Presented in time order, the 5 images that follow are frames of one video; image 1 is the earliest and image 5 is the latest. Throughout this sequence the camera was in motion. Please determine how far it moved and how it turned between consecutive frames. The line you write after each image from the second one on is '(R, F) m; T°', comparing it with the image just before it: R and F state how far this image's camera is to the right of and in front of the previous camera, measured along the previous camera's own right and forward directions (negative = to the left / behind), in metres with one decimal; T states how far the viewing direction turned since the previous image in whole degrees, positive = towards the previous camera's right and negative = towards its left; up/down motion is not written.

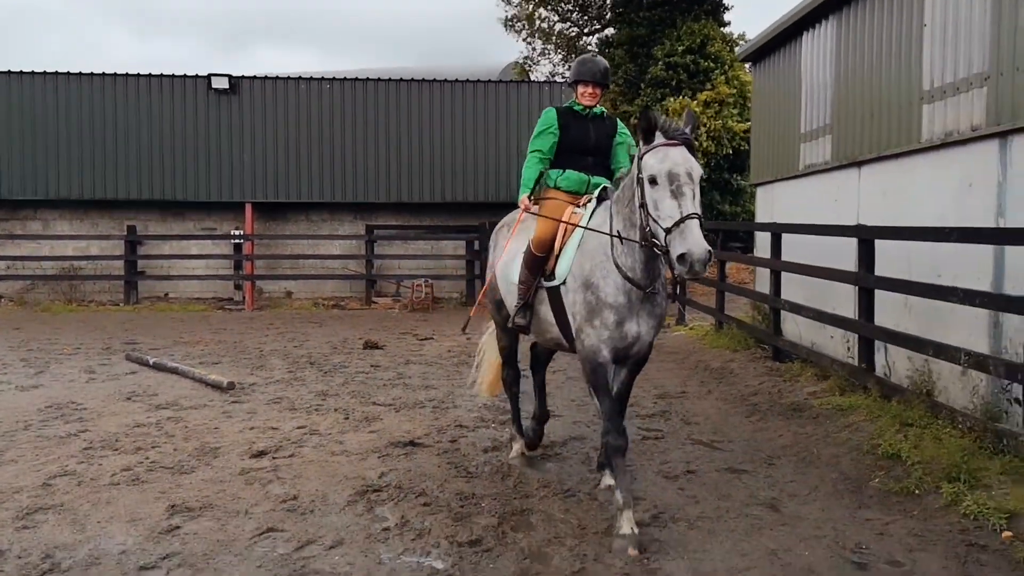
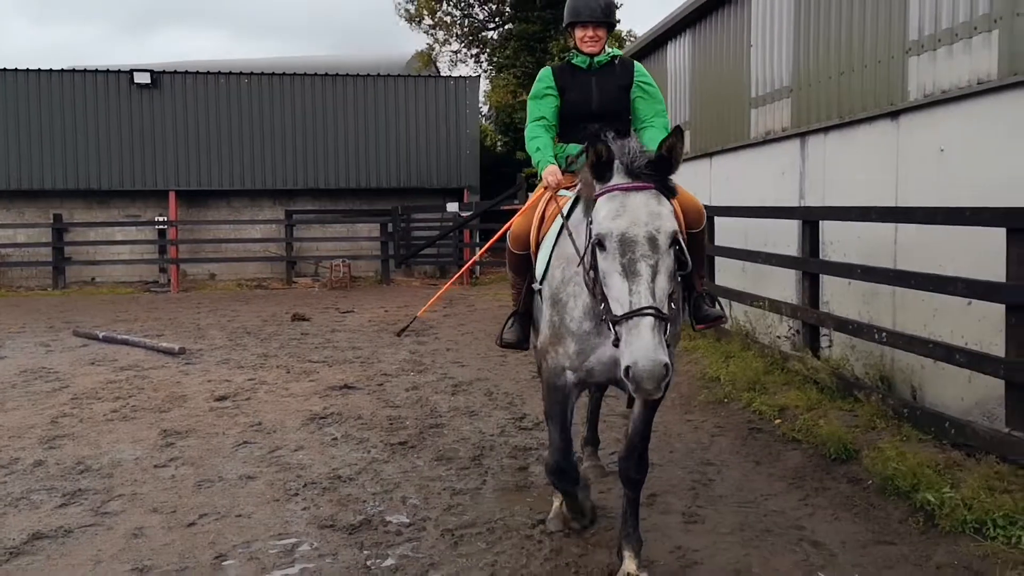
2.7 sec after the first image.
(0.0, -1.5) m; +5°
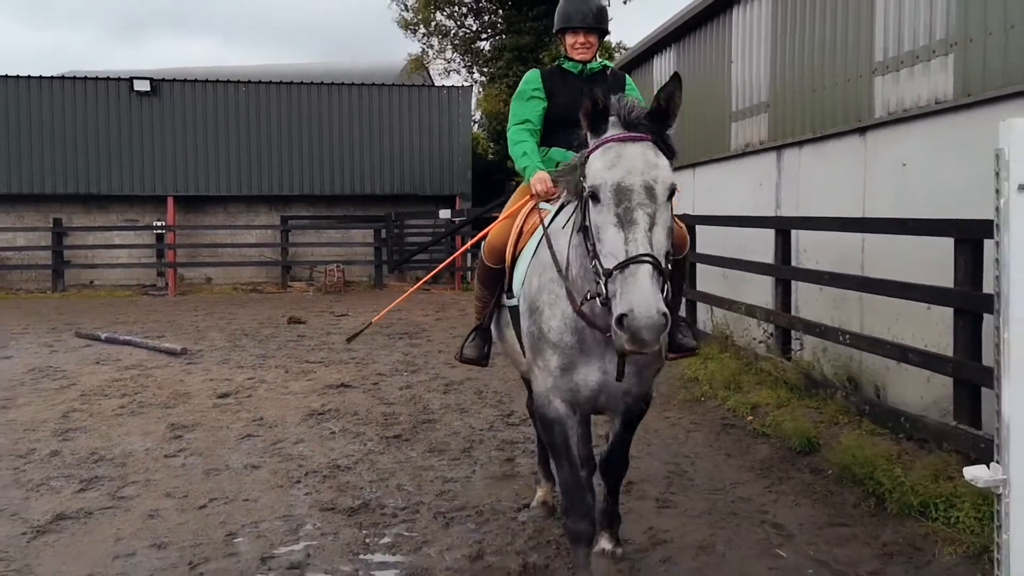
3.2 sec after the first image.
(0.0, -0.4) m; 0°
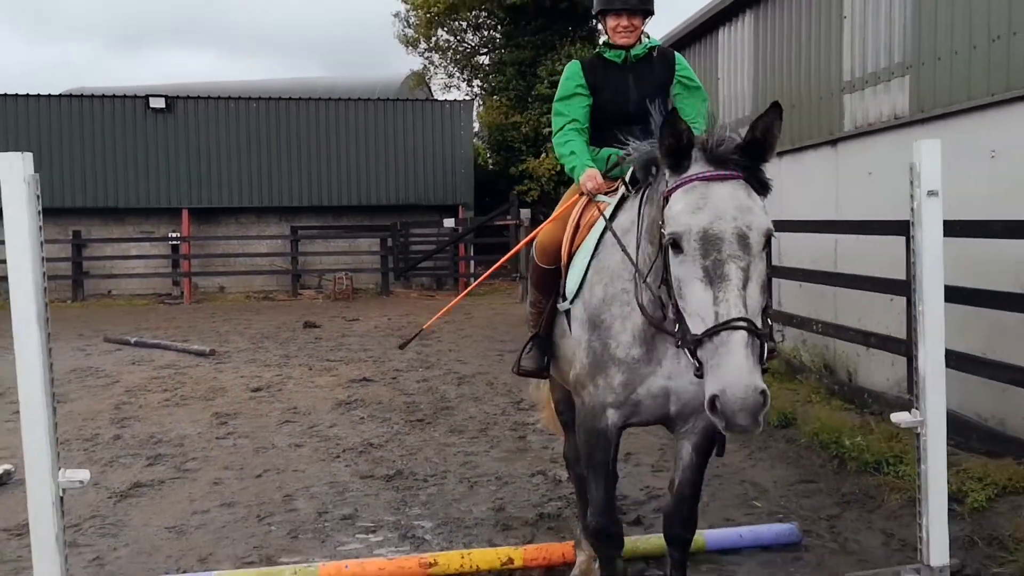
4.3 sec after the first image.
(-0.1, -0.7) m; 0°
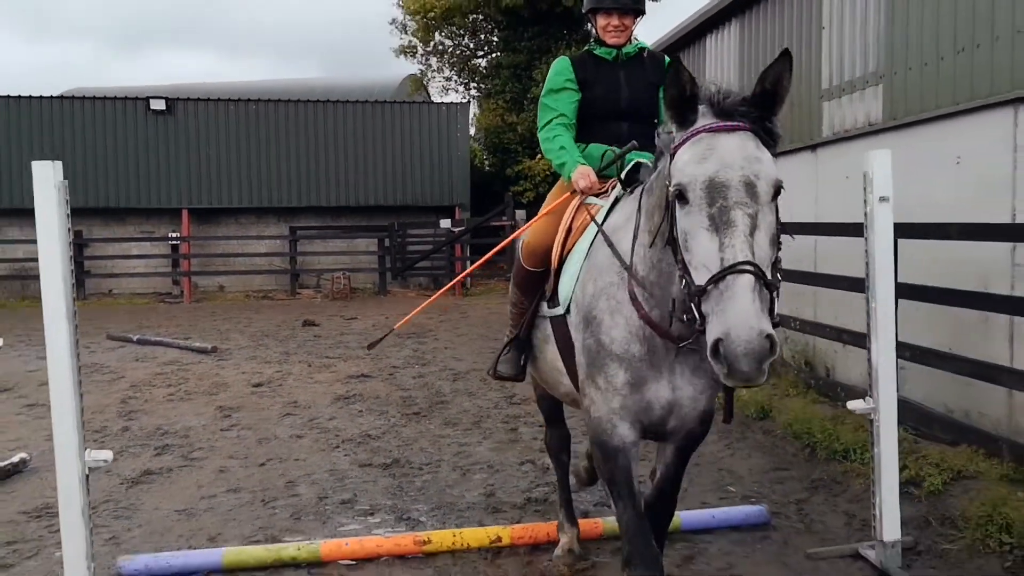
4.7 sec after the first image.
(0.0, -0.3) m; 0°
